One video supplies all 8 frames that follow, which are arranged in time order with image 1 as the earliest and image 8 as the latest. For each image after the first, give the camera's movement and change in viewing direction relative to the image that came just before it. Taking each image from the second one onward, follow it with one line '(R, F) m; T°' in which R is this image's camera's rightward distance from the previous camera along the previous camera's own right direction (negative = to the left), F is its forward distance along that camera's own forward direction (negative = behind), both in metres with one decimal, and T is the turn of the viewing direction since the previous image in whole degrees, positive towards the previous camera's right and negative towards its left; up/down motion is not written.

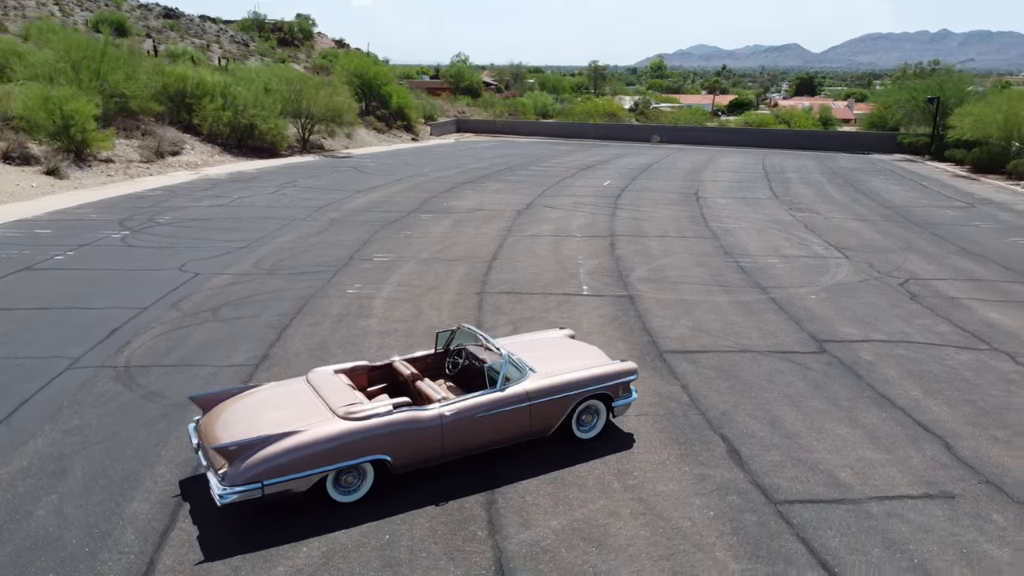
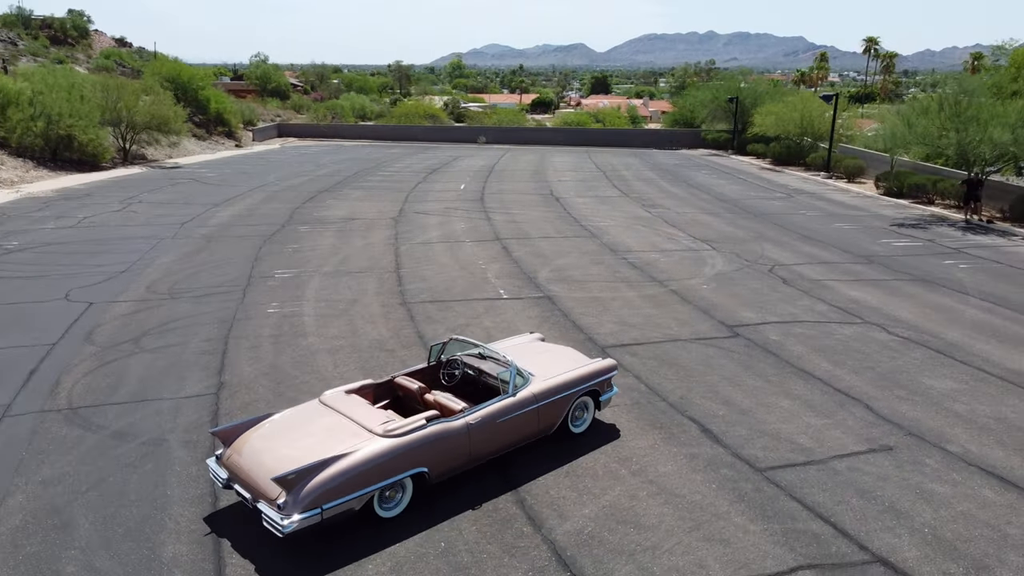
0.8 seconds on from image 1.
(-2.0, -0.3) m; +13°
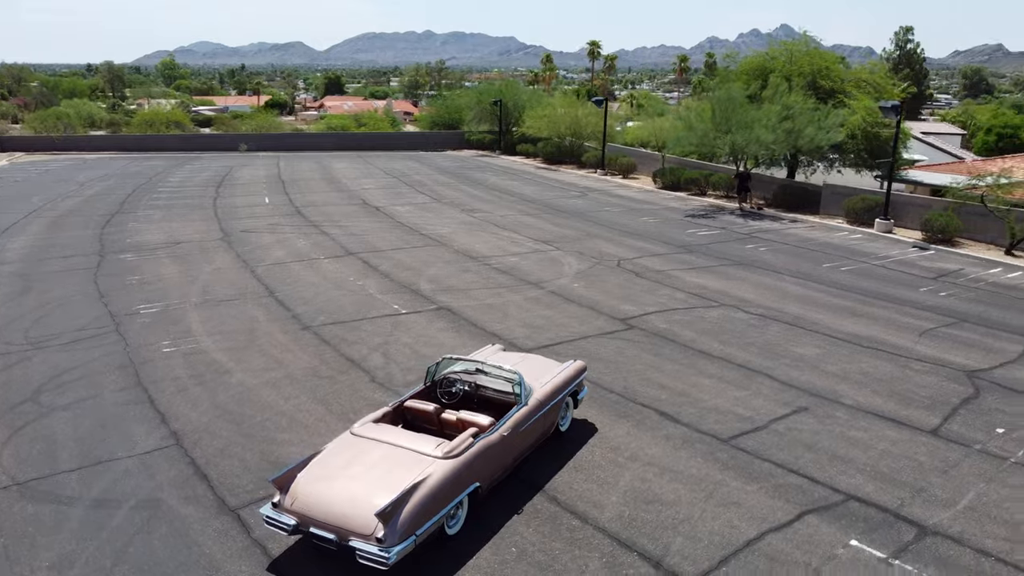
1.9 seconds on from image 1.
(-2.8, -0.2) m; +18°
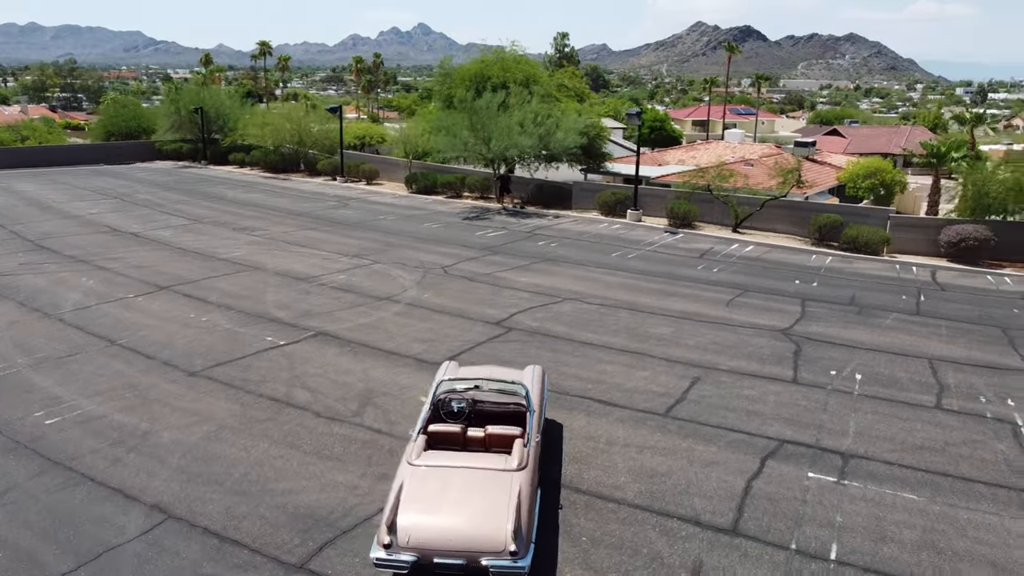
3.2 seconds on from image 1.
(-3.8, 0.0) m; +23°
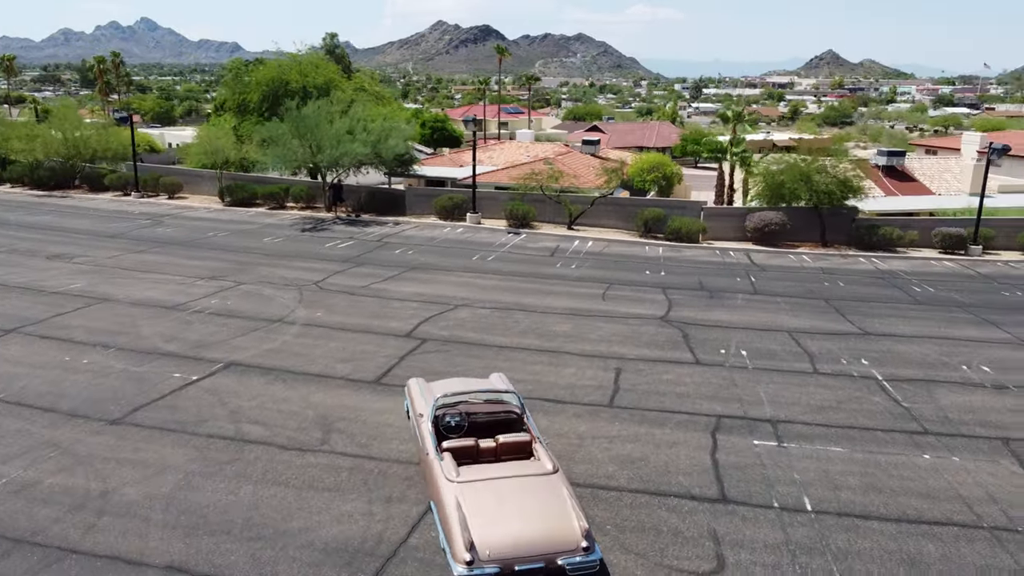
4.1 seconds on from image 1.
(-2.8, -0.1) m; +17°
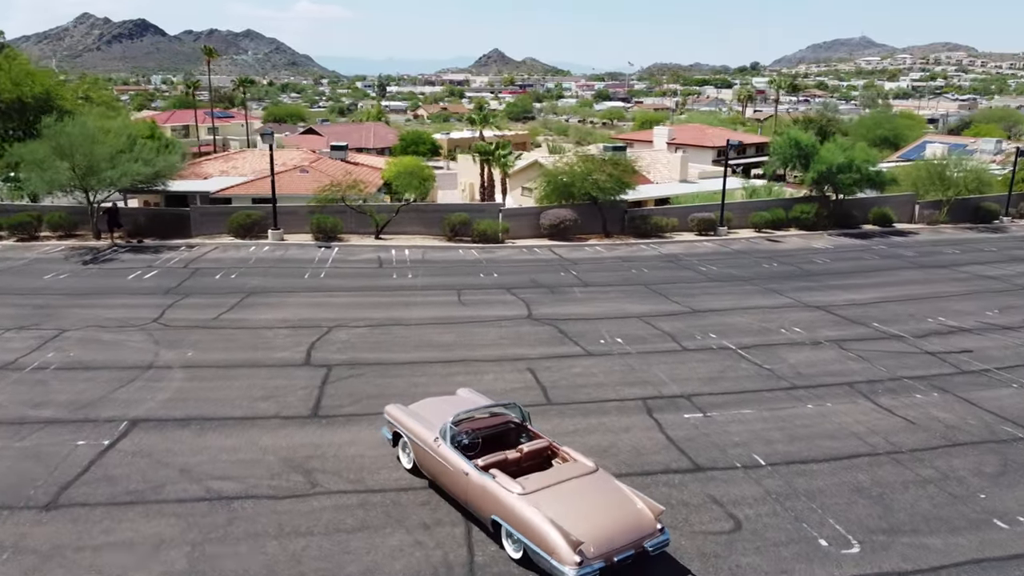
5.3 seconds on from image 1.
(-3.8, +0.1) m; +21°
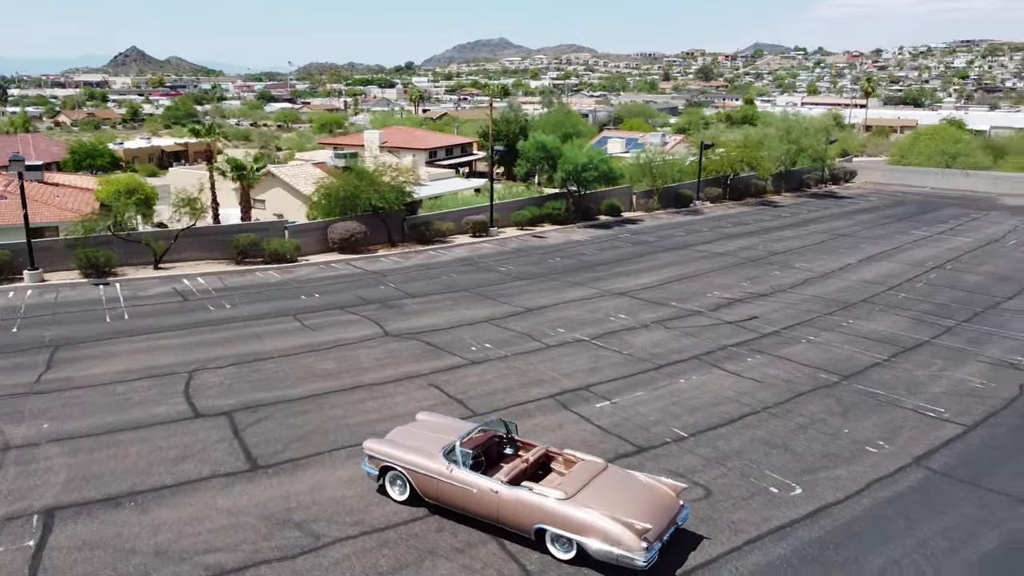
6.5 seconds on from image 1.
(-4.0, +0.3) m; +22°
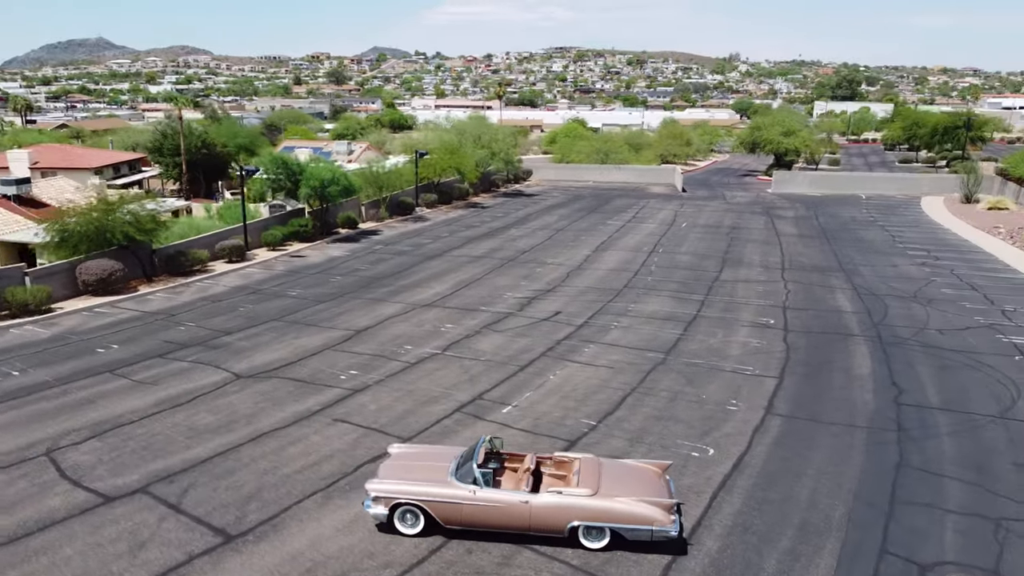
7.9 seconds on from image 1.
(-4.6, +0.2) m; +24°
